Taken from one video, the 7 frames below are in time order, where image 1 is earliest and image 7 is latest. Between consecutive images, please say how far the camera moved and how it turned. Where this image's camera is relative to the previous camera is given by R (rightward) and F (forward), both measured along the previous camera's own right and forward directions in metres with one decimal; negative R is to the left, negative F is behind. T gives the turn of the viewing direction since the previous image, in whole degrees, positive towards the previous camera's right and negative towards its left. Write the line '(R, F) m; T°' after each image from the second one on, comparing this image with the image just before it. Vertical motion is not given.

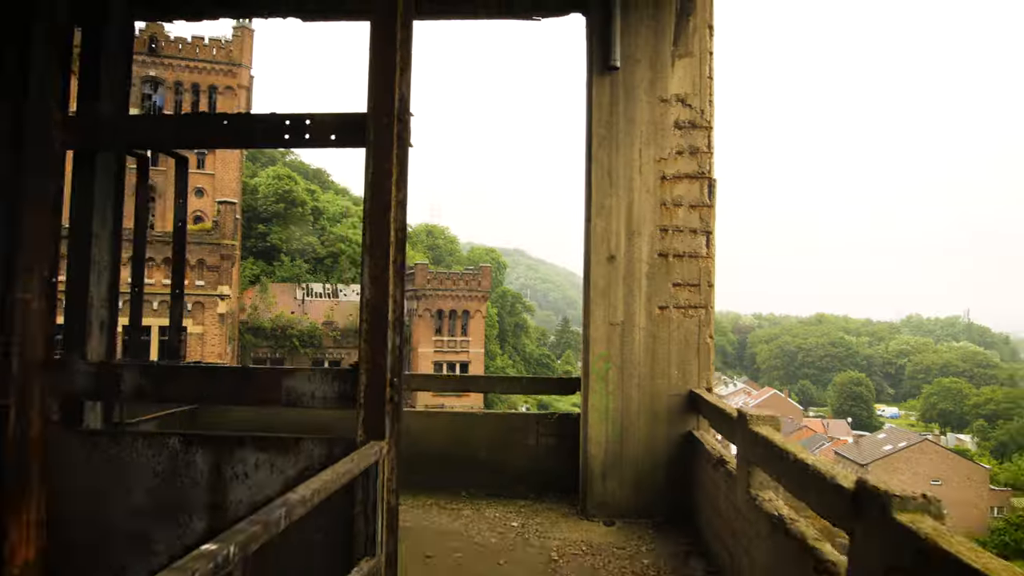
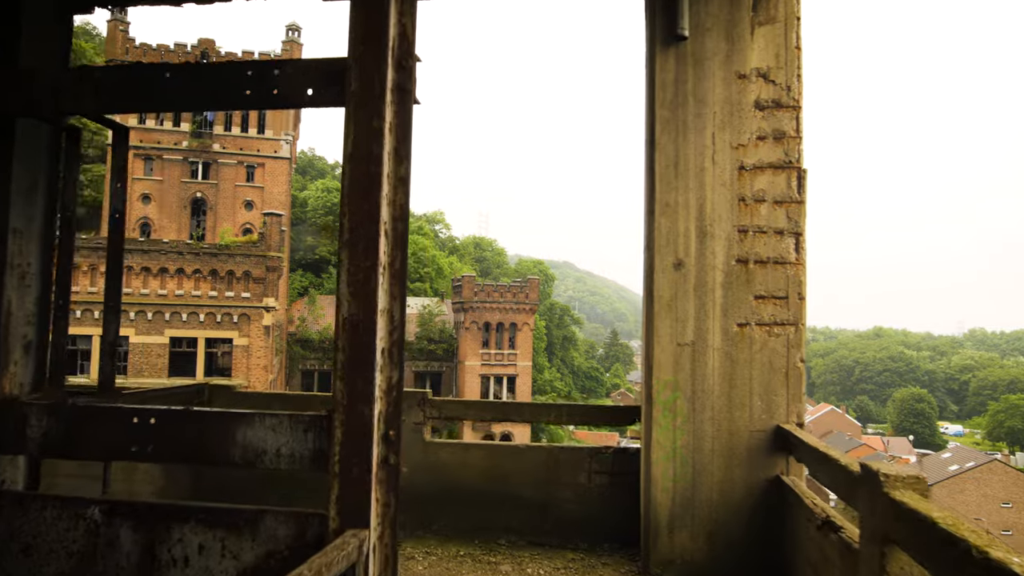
(0.0, +0.7) m; -3°
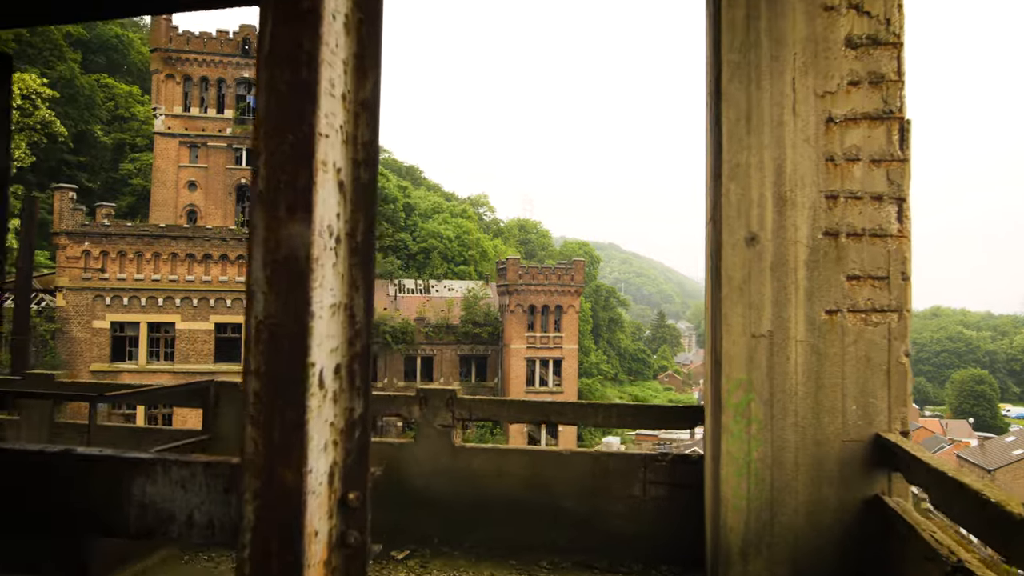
(0.0, +0.6) m; -3°
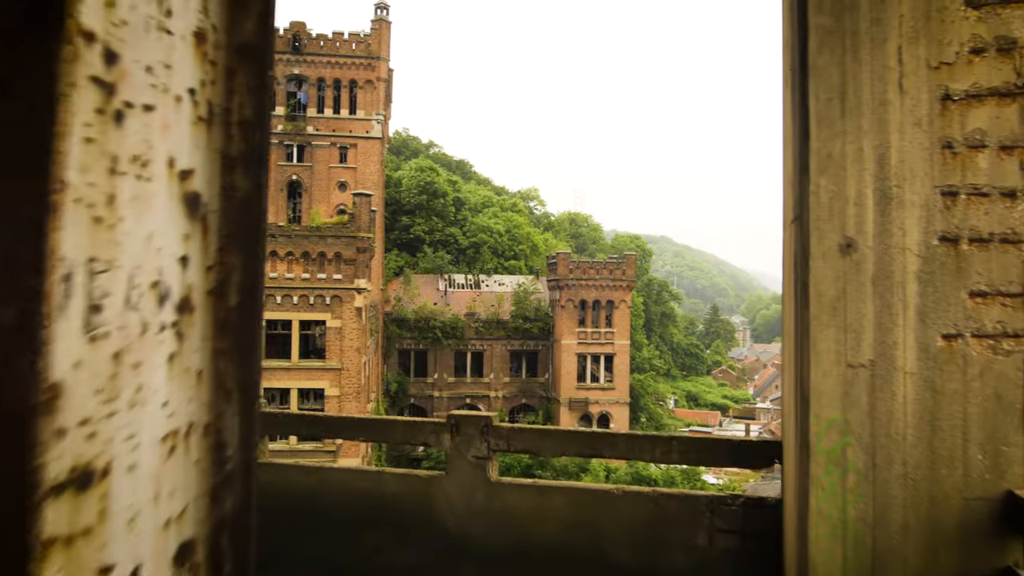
(0.0, +0.5) m; -4°
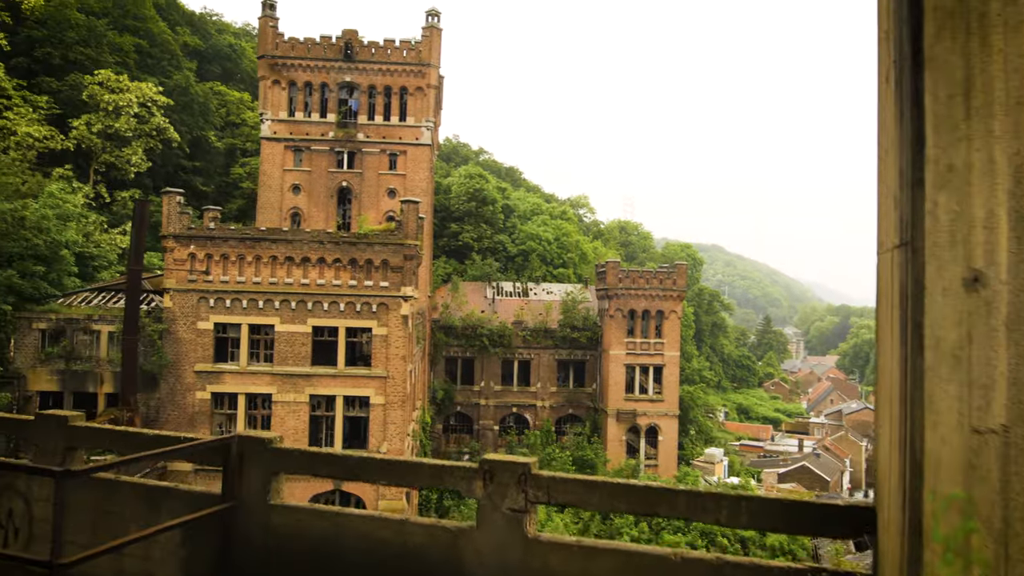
(0.0, +0.4) m; -3°
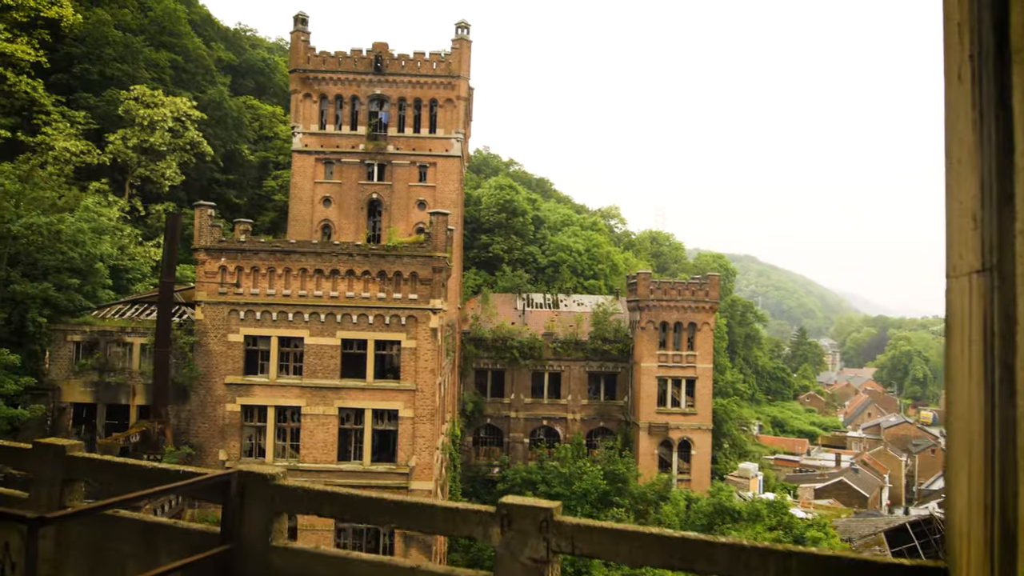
(0.0, +0.3) m; -2°
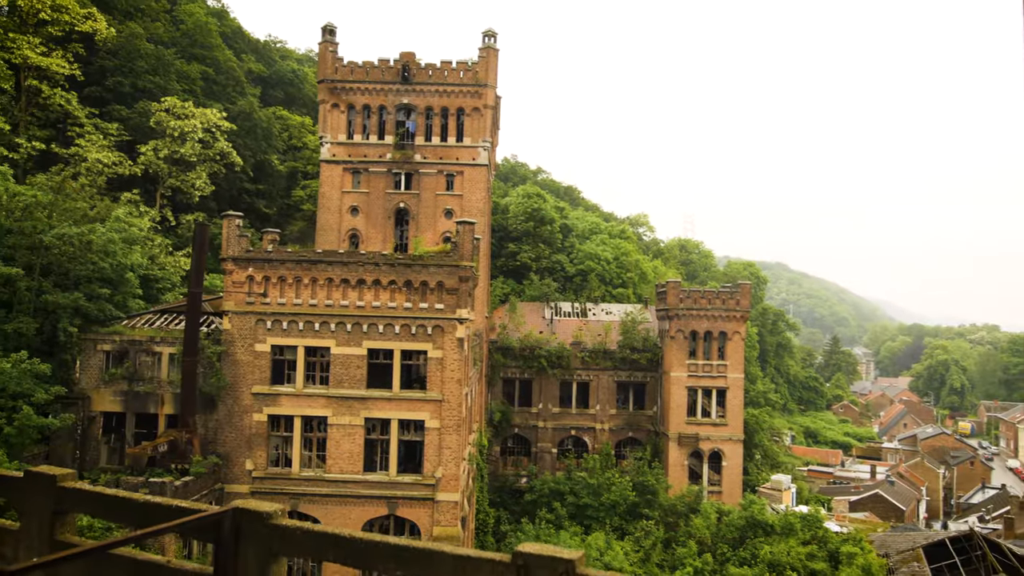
(0.0, +0.3) m; -2°
